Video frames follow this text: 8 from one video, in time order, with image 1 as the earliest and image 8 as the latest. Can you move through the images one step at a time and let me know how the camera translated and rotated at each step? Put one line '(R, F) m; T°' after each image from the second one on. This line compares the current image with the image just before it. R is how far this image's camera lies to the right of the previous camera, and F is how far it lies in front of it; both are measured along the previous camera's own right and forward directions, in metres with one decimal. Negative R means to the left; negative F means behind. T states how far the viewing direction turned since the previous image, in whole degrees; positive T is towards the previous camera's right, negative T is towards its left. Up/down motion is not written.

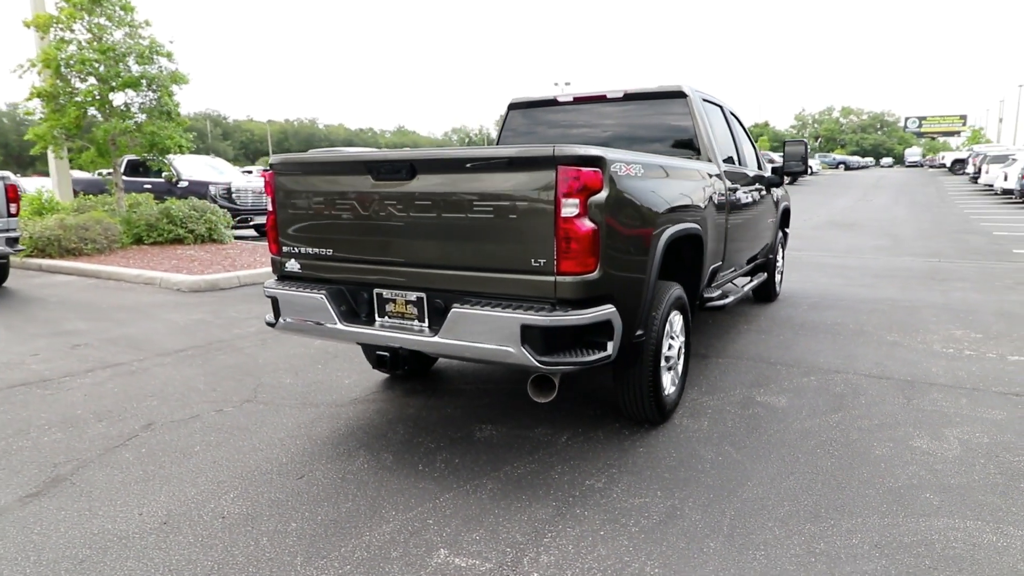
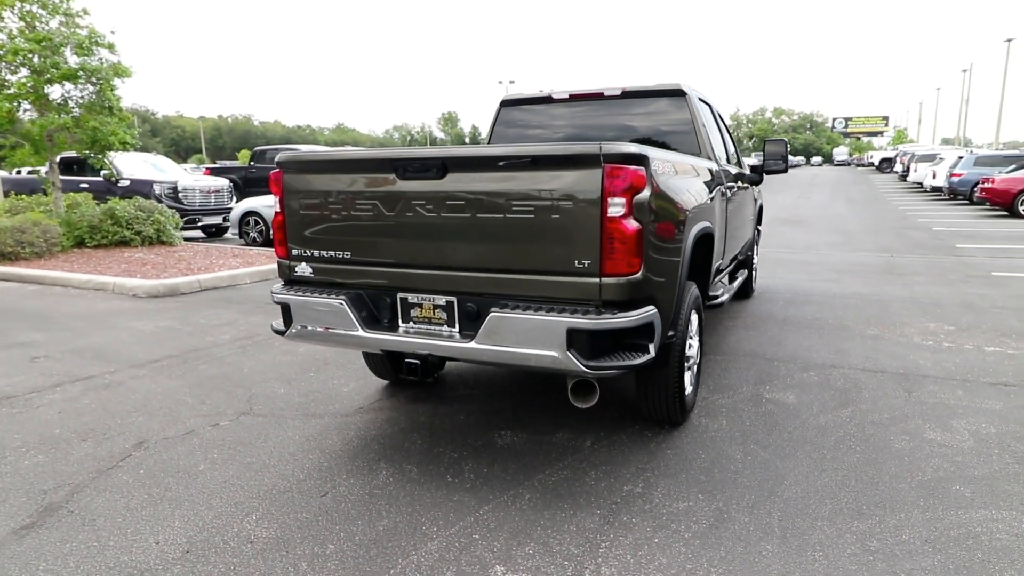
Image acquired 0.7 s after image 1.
(-0.5, +0.1) m; +5°
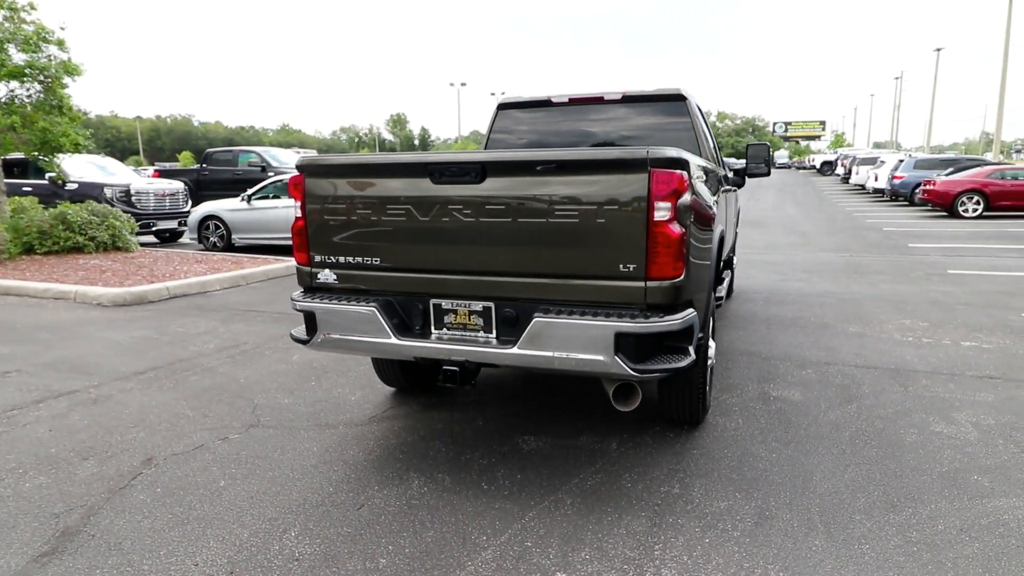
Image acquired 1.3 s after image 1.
(-0.4, 0.0) m; +4°
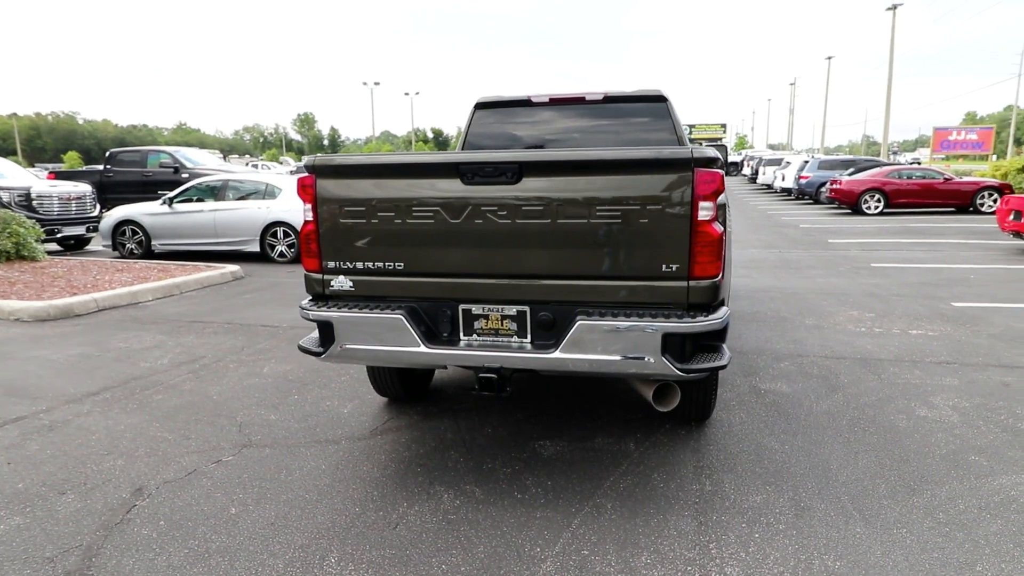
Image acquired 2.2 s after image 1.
(-0.6, +0.1) m; +7°
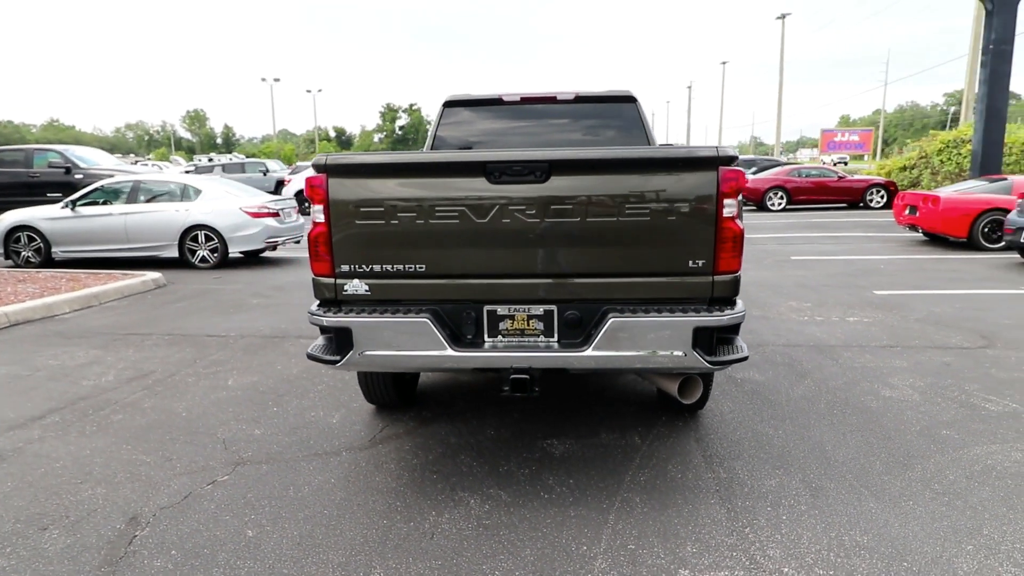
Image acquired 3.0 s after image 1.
(-0.6, +0.1) m; +8°
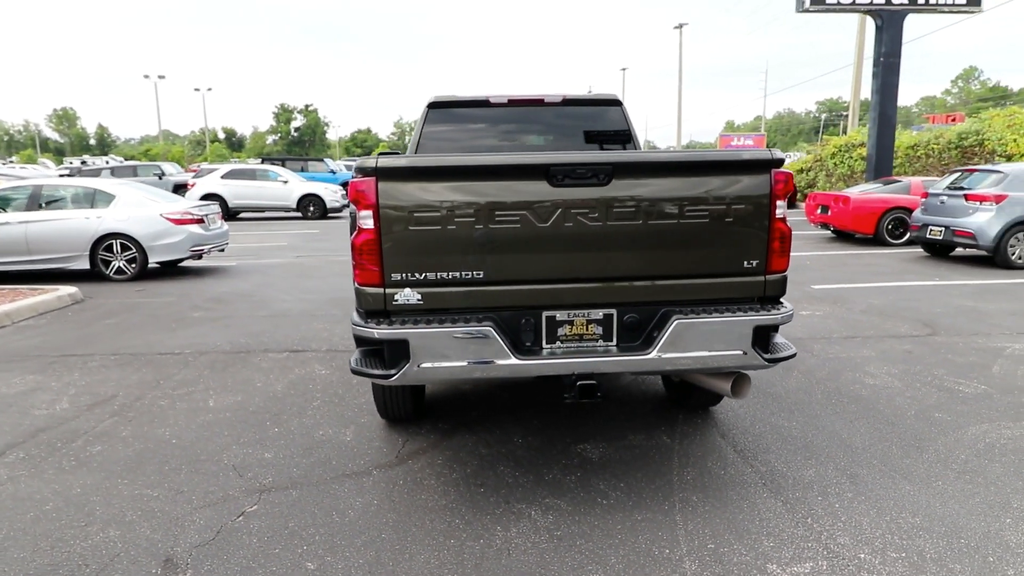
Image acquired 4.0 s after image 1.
(-0.7, +0.1) m; +8°
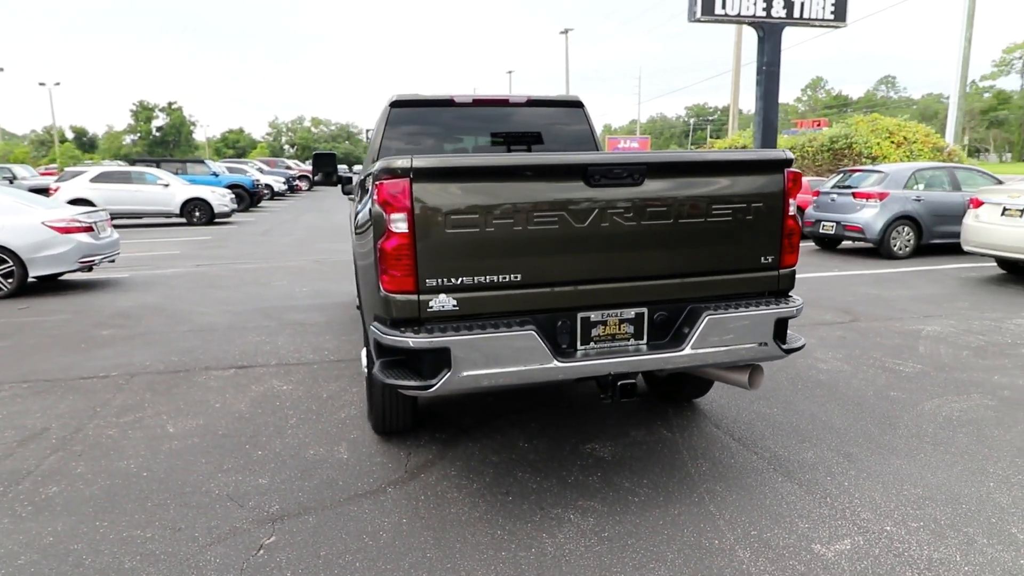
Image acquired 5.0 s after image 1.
(-0.7, +0.1) m; +10°
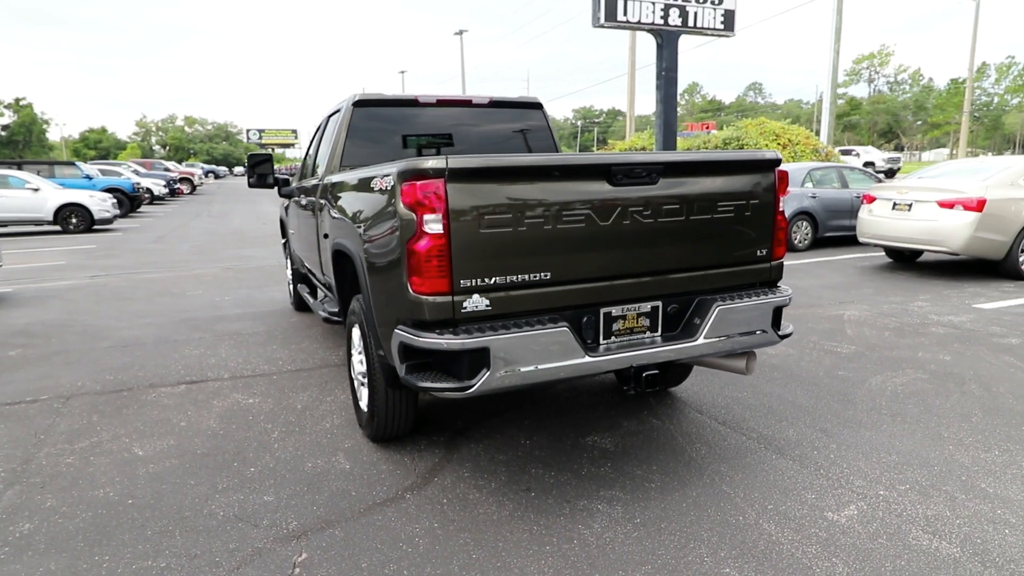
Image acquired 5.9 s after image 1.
(-0.6, 0.0) m; +9°
